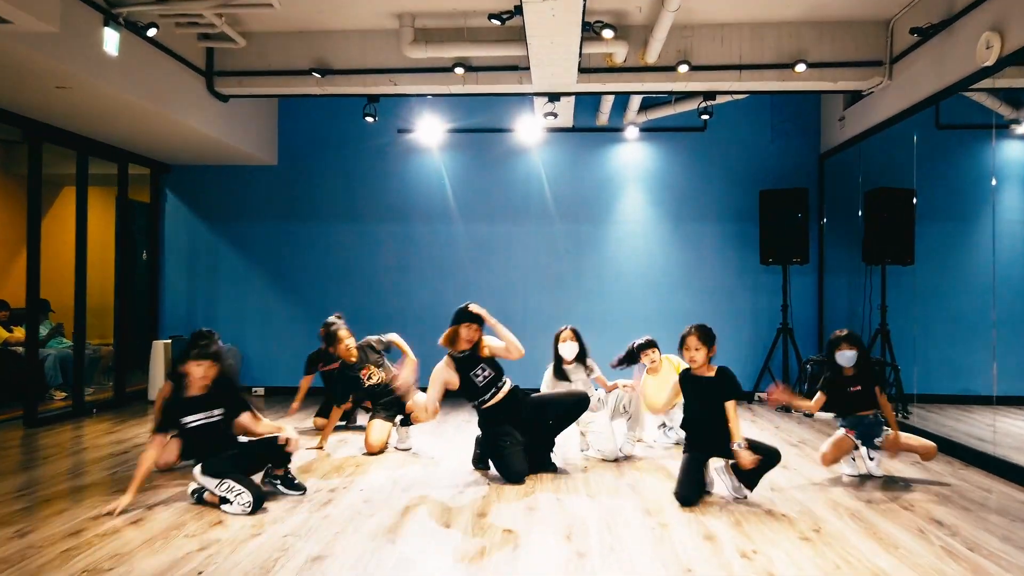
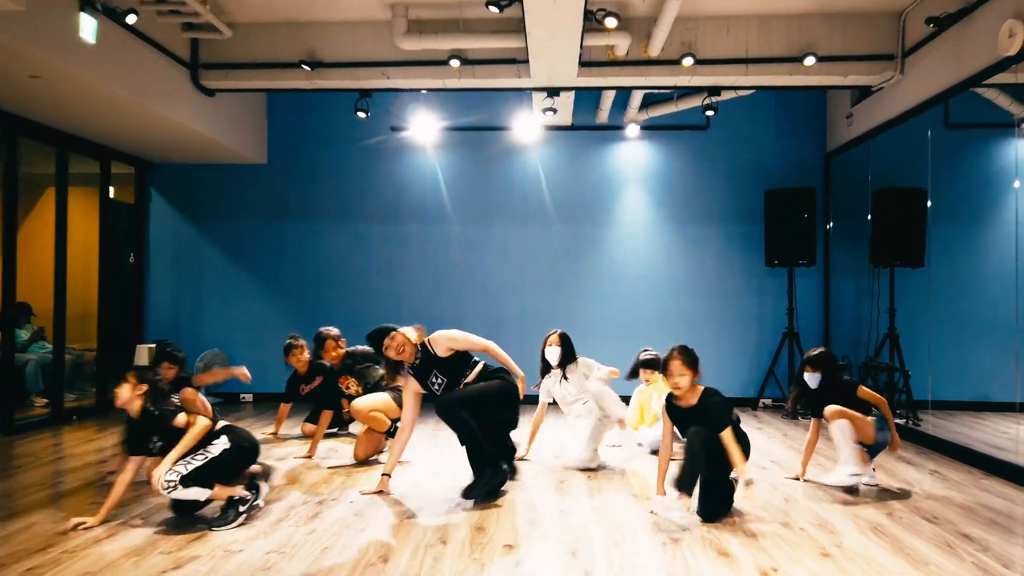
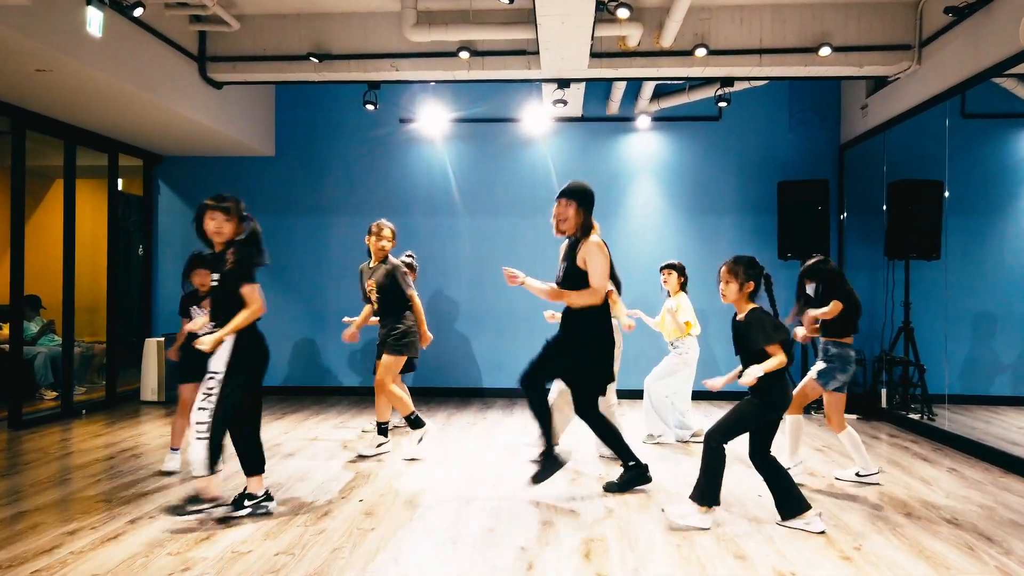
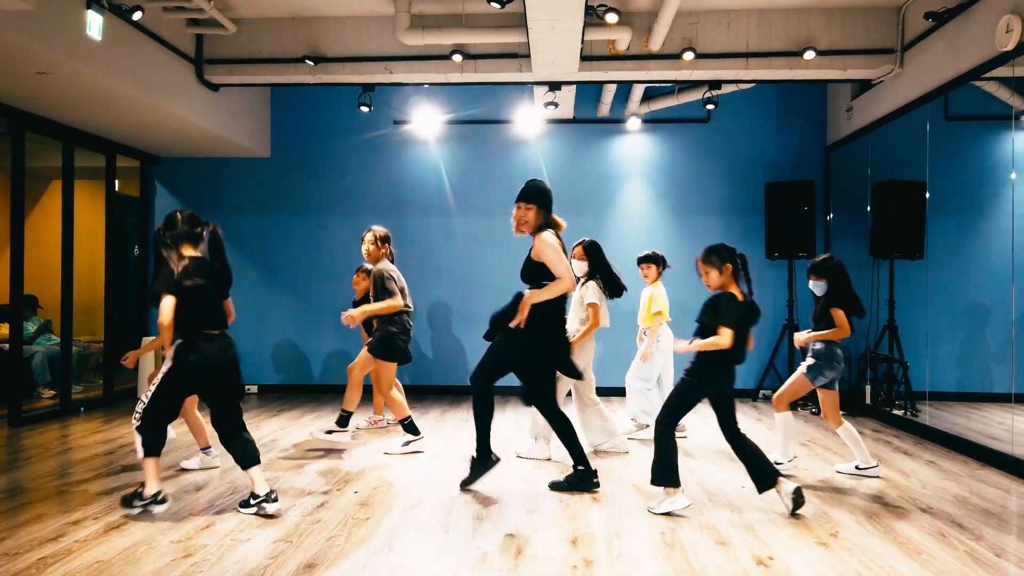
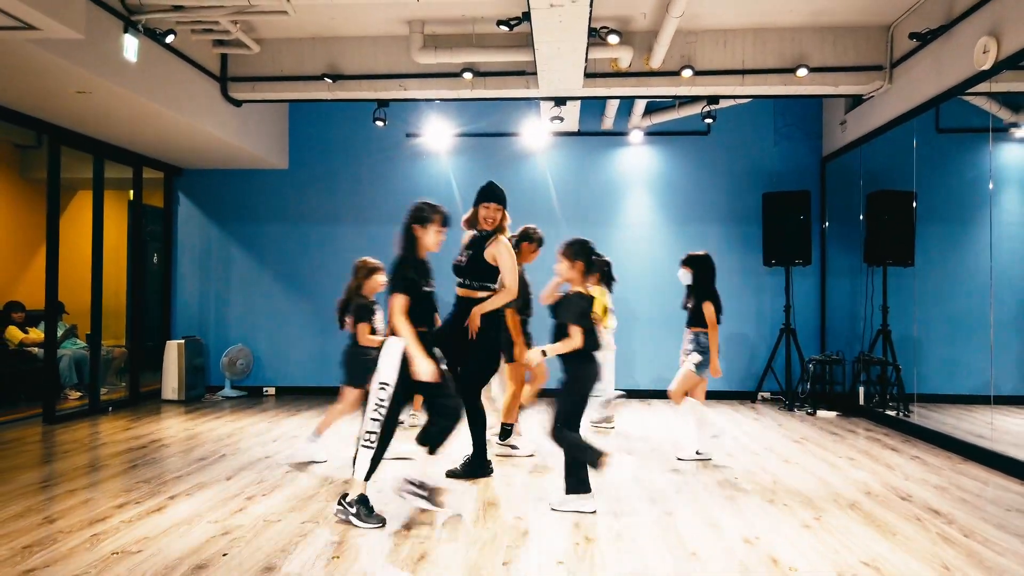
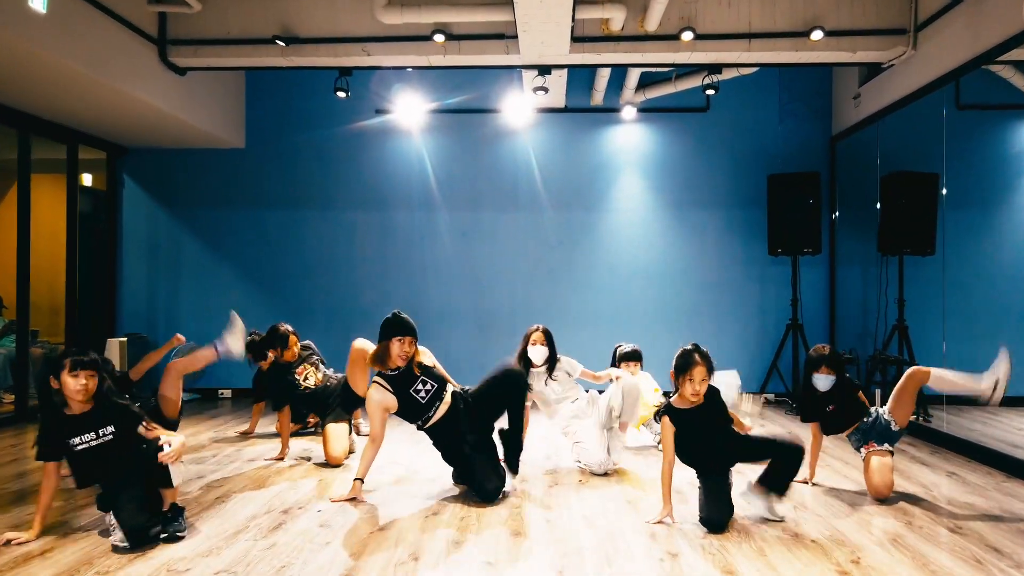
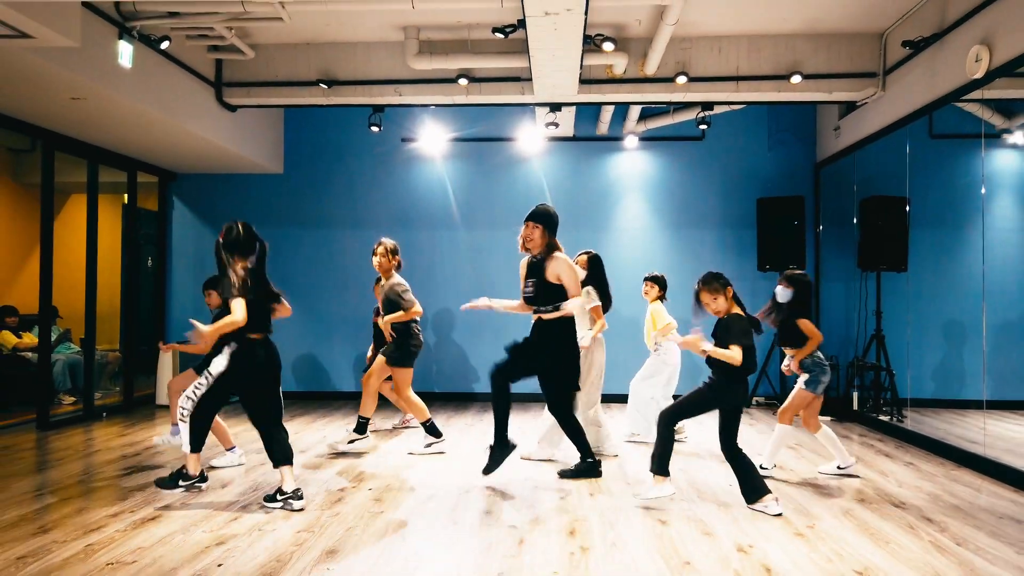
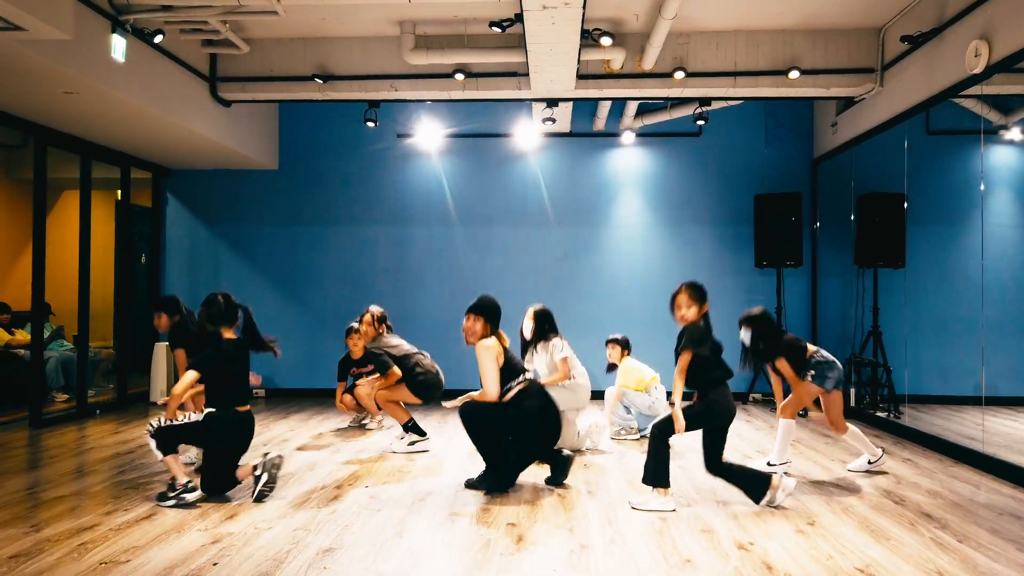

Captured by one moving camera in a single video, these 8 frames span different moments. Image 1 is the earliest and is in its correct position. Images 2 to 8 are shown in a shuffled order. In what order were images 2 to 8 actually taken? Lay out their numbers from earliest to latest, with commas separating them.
6, 2, 8, 4, 7, 3, 5
